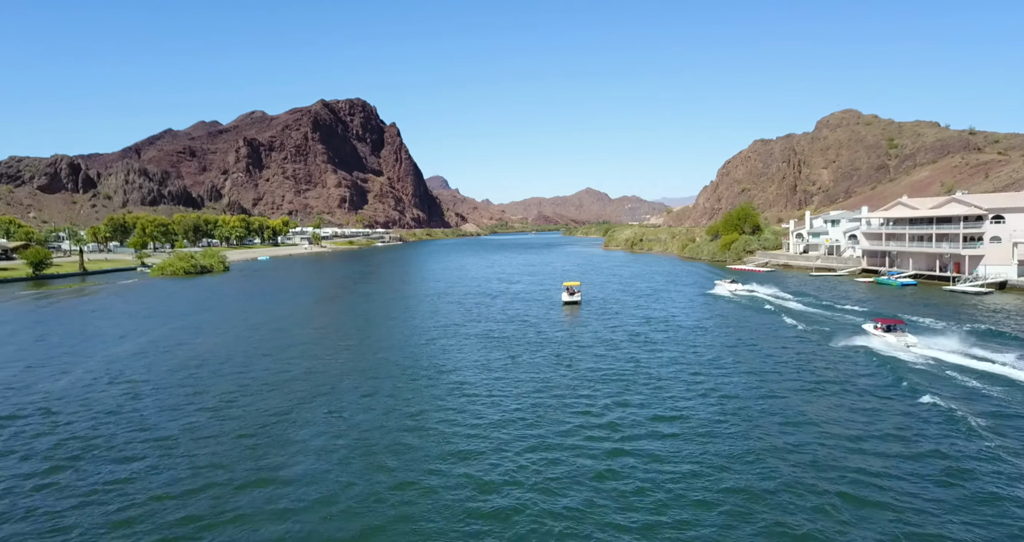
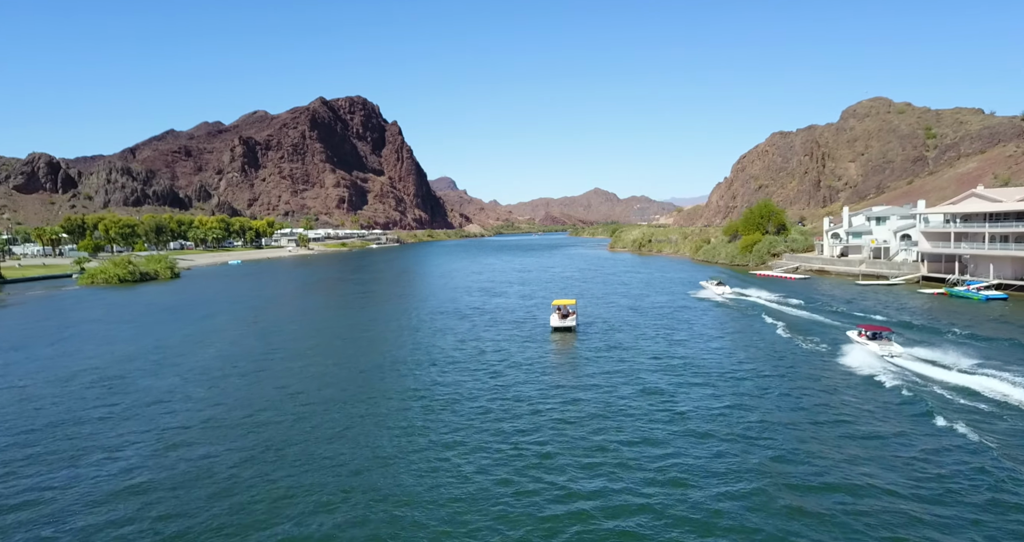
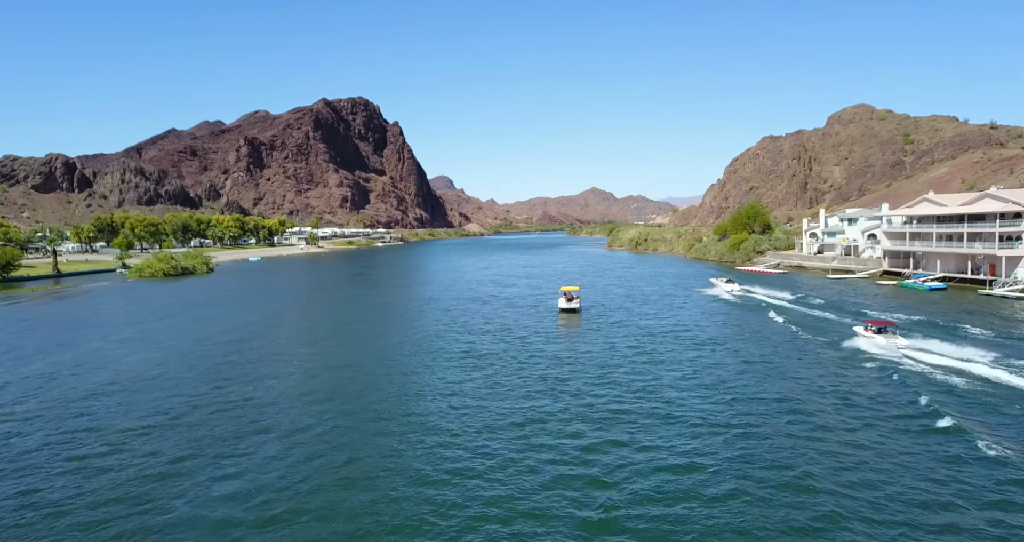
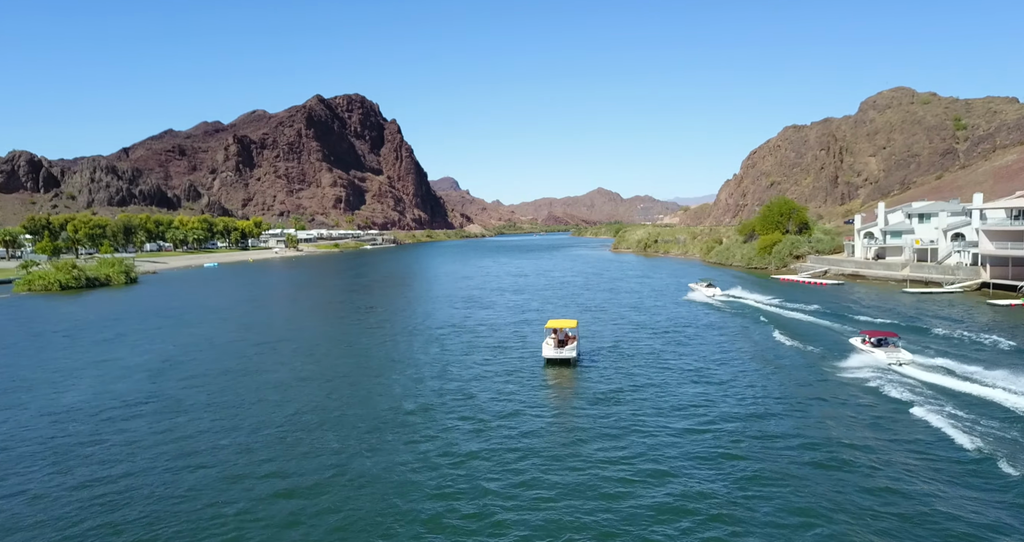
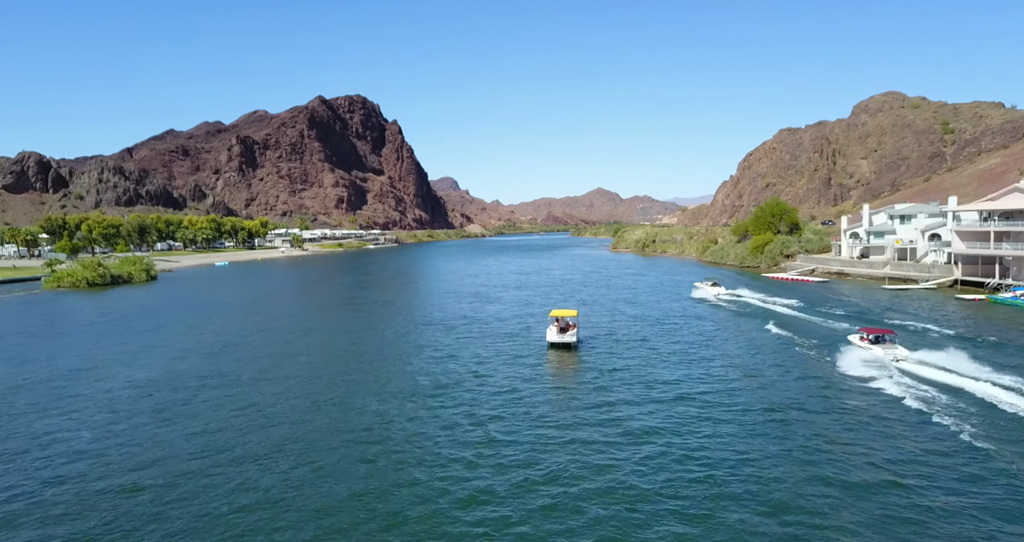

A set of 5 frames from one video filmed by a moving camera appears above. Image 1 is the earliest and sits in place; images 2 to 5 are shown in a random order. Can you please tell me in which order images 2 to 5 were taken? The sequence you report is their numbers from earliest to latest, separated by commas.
3, 2, 5, 4
